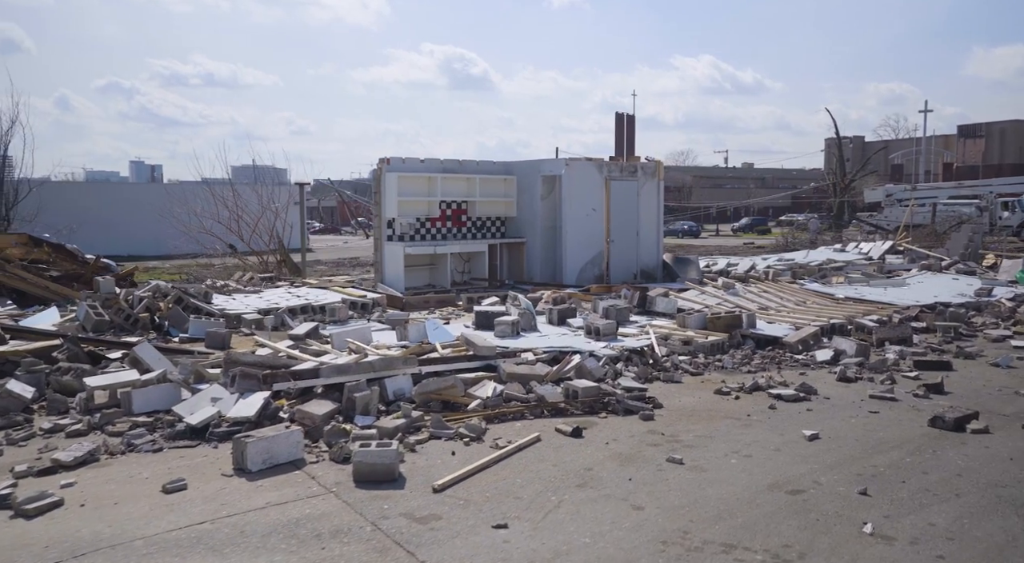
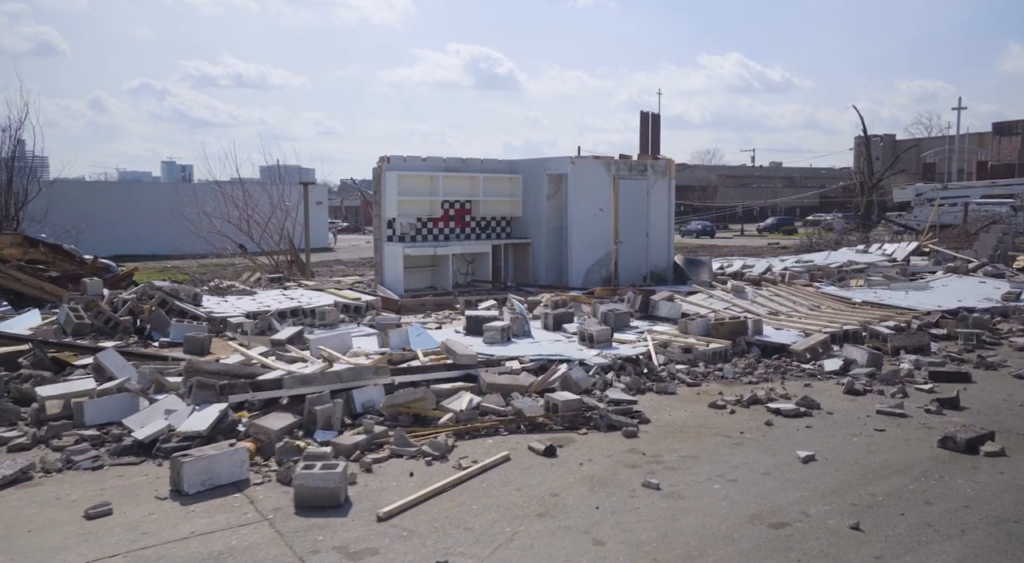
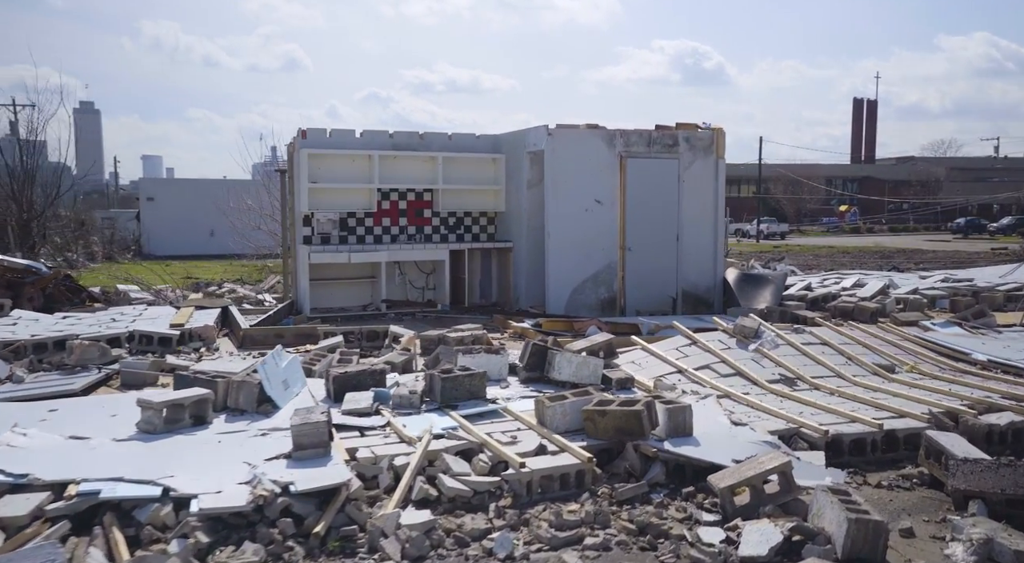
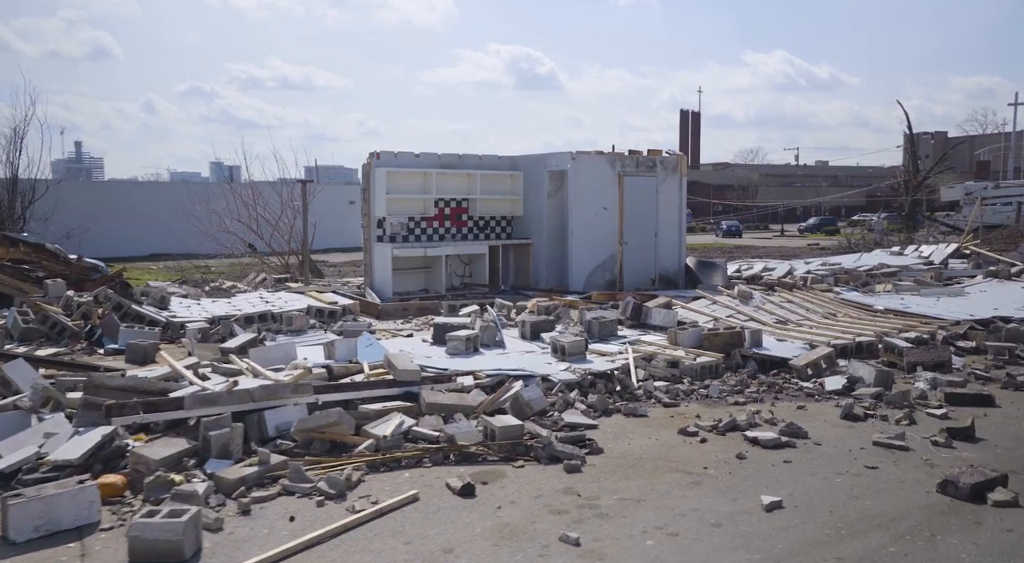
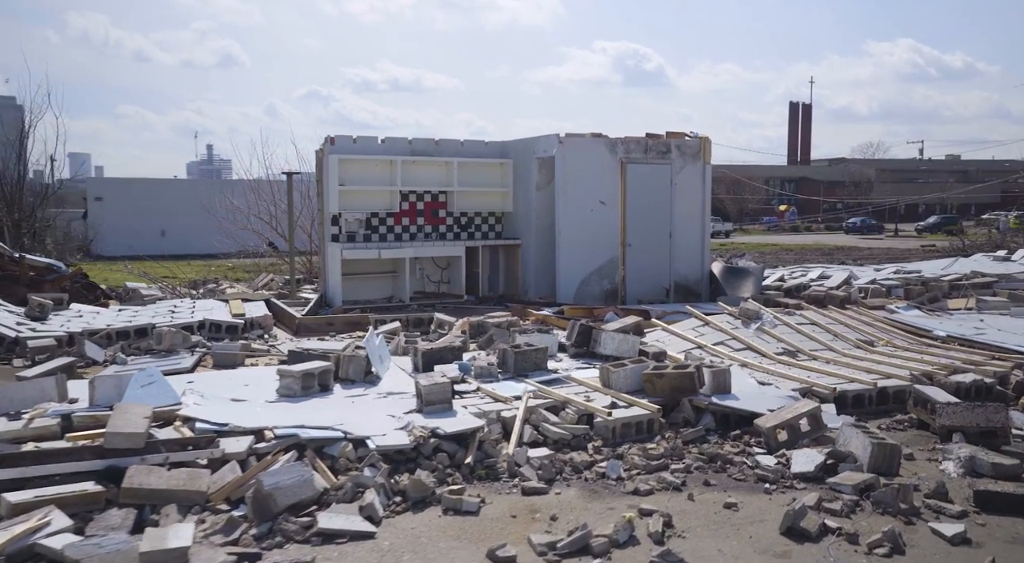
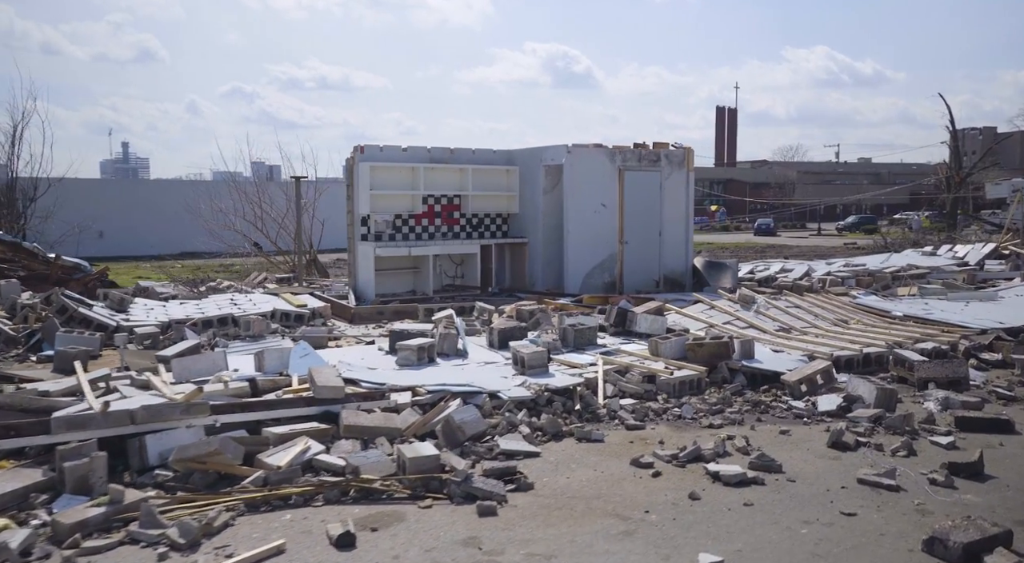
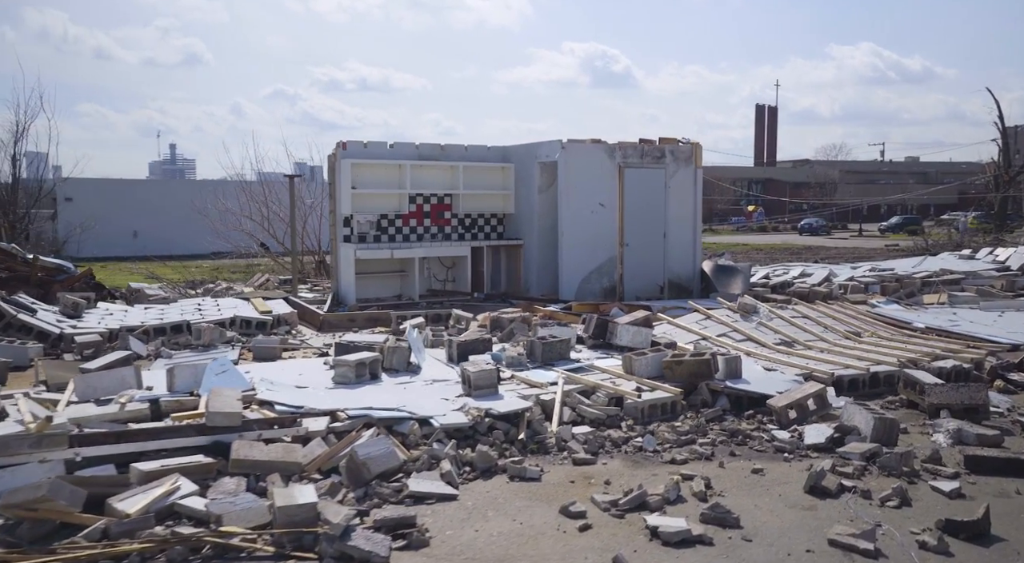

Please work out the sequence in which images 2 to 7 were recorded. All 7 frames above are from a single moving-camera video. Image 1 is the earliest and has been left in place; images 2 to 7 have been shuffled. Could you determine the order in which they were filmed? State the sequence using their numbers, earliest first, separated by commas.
2, 4, 6, 7, 5, 3
